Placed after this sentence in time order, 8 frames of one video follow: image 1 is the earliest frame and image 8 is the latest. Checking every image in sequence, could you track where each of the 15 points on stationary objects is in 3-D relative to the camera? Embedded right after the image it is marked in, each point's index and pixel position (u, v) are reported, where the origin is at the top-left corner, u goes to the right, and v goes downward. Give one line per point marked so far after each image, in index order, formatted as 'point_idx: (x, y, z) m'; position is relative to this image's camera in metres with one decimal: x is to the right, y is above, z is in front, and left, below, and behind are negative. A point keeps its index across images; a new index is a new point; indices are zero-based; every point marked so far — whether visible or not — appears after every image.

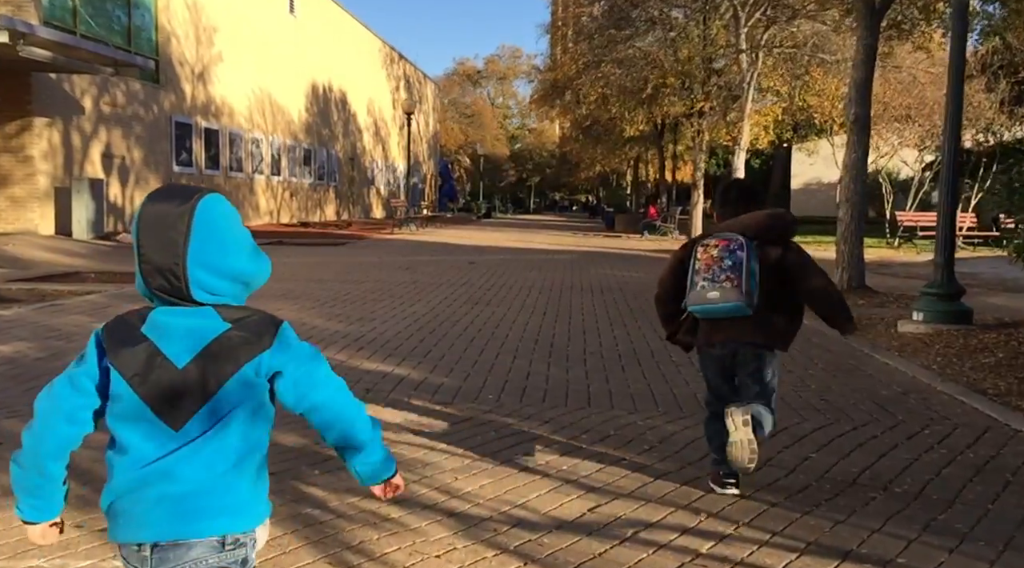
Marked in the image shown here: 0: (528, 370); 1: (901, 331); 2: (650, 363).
0: (+0.1, -0.7, +7.6) m
1: (+4.3, -0.5, +10.7) m
2: (+1.2, -0.7, +8.2) m
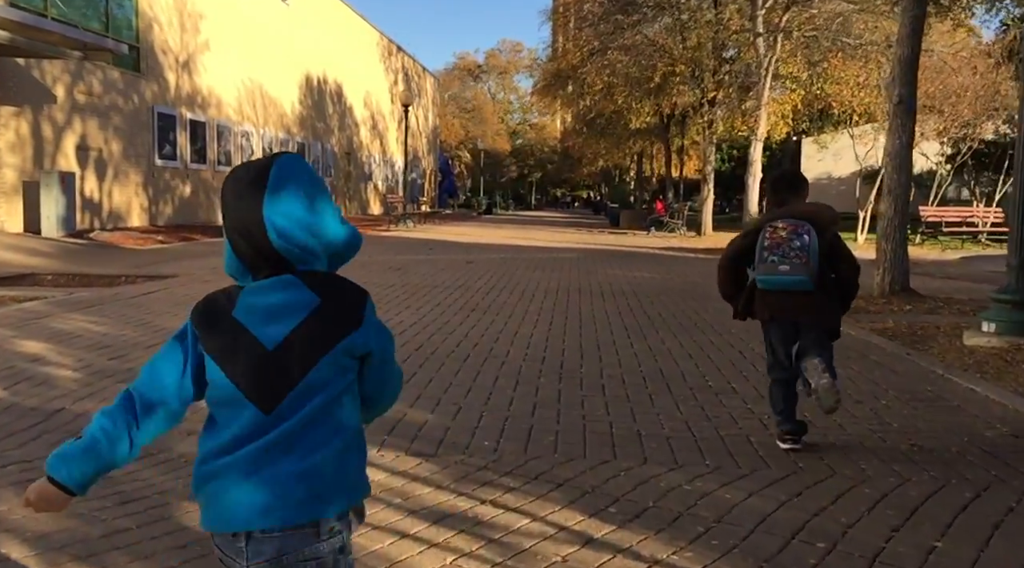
0: (+0.1, -0.7, +6.1) m
1: (+4.3, -0.6, +9.2) m
2: (+1.2, -0.7, +6.7) m
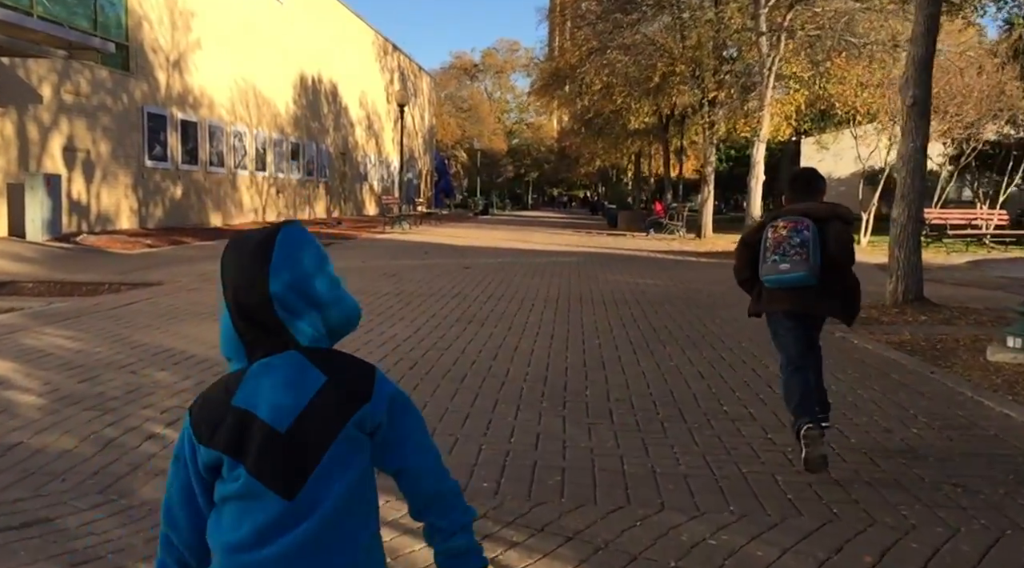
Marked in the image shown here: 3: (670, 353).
0: (+0.2, -0.9, +5.6) m
1: (+4.3, -0.7, +8.7) m
2: (+1.2, -0.8, +6.2) m
3: (+1.4, -0.6, +8.6) m
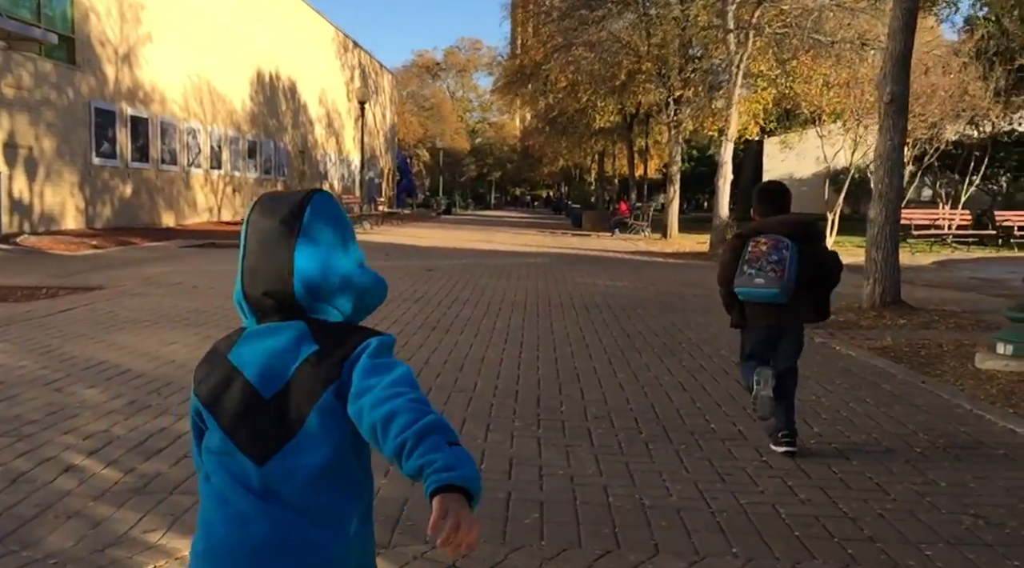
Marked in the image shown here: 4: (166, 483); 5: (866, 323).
0: (0.0, -0.9, +5.0) m
1: (+4.1, -0.7, +8.3) m
2: (+1.0, -0.9, +5.7) m
3: (+1.1, -0.7, +8.1) m
4: (-1.6, -0.9, +4.3) m
5: (+4.2, -0.5, +11.3) m
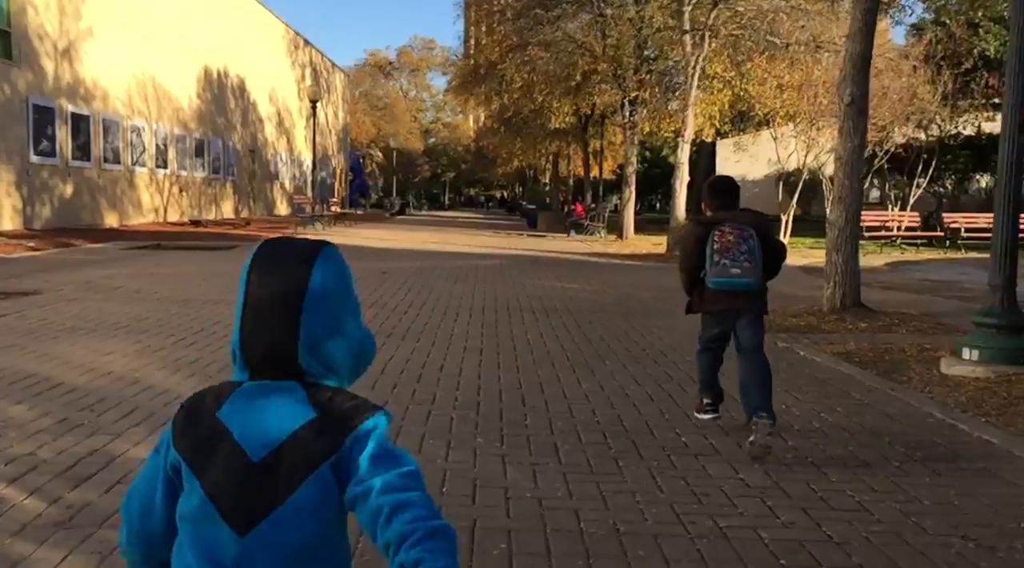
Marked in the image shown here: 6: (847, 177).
0: (-0.2, -0.9, +4.7) m
1: (+3.7, -0.8, +8.2) m
2: (+0.8, -0.9, +5.4) m
3: (+0.8, -0.7, +7.8) m
4: (-1.7, -0.9, +3.9) m
5: (+3.7, -0.5, +11.2) m
6: (+4.1, +1.3, +11.8) m
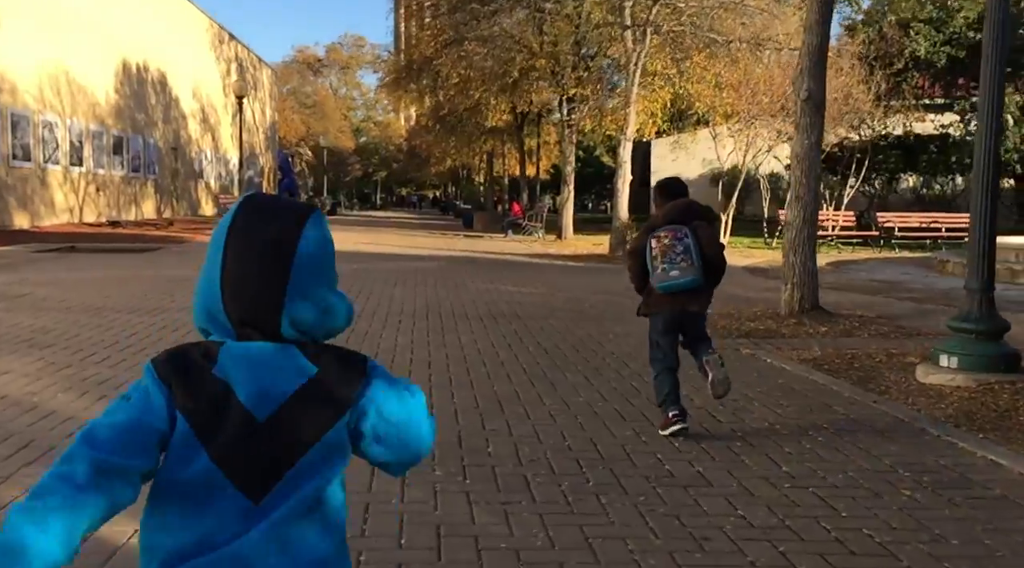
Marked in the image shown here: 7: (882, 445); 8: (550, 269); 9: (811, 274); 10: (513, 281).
0: (-0.3, -1.0, +4.0) m
1: (+3.3, -0.8, +7.7) m
2: (+0.6, -1.0, +4.8) m
3: (+0.5, -0.8, +7.2) m
4: (-1.8, -1.0, +3.1) m
5: (+3.1, -0.5, +10.7) m
6: (+3.5, +1.3, +11.4) m
7: (+2.2, -0.9, +5.7) m
8: (+0.7, +0.3, +18.4) m
9: (+3.6, +0.1, +11.5) m
10: (0.0, 0.0, +15.6) m
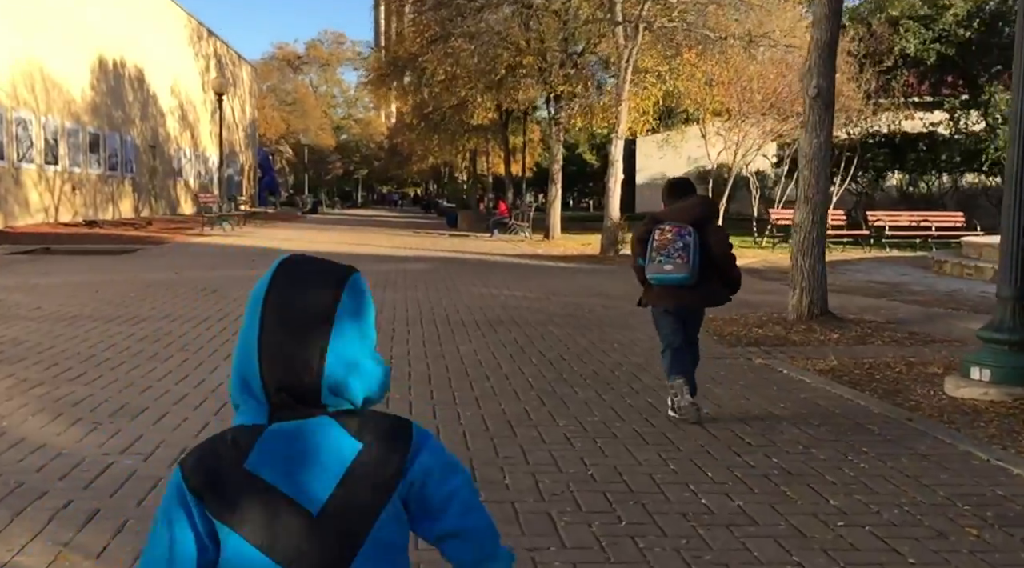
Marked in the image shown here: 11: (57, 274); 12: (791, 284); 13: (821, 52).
0: (-0.2, -1.1, +3.5) m
1: (+3.4, -0.9, +7.3) m
2: (+0.7, -1.1, +4.3) m
3: (+0.5, -0.8, +6.7) m
4: (-1.6, -1.1, +2.6) m
5: (+3.1, -0.6, +10.3) m
6: (+3.4, +1.2, +10.9) m
7: (+2.3, -1.0, +5.2) m
8: (+0.6, +0.2, +18.0) m
9: (+3.5, +0.1, +11.1) m
10: (-0.1, 0.0, +15.1) m
11: (-6.9, +0.2, +14.6) m
12: (+3.3, 0.0, +11.3) m
13: (+3.4, +2.6, +10.7) m
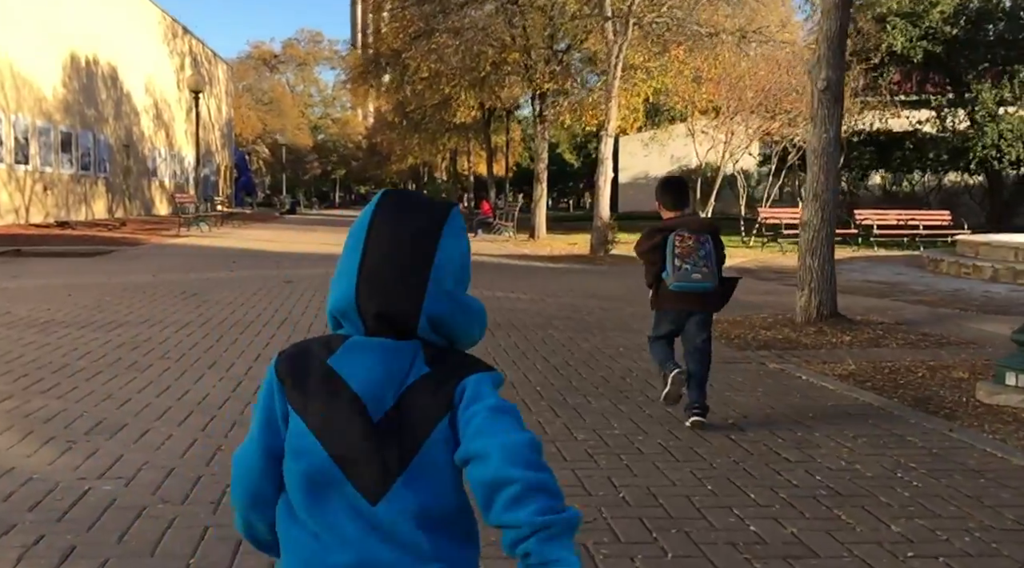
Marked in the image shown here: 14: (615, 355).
0: (0.0, -1.1, +3.0) m
1: (+3.4, -0.9, +6.9) m
2: (+0.9, -1.1, +3.8) m
3: (+0.6, -0.8, +6.2) m
4: (-1.4, -1.1, +2.0) m
5: (+3.1, -0.6, +9.9) m
6: (+3.4, +1.2, +10.5) m
7: (+2.4, -1.0, +4.8) m
8: (+0.4, +0.2, +17.5) m
9: (+3.5, +0.1, +10.7) m
10: (-0.2, 0.0, +14.7) m
11: (-7.0, +0.1, +13.9) m
12: (+3.2, 0.0, +10.8) m
13: (+3.4, +2.6, +10.3) m
14: (+0.9, -0.6, +8.8) m
